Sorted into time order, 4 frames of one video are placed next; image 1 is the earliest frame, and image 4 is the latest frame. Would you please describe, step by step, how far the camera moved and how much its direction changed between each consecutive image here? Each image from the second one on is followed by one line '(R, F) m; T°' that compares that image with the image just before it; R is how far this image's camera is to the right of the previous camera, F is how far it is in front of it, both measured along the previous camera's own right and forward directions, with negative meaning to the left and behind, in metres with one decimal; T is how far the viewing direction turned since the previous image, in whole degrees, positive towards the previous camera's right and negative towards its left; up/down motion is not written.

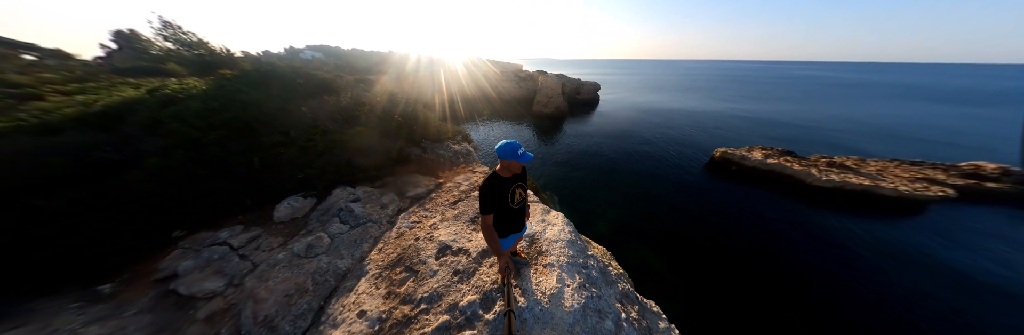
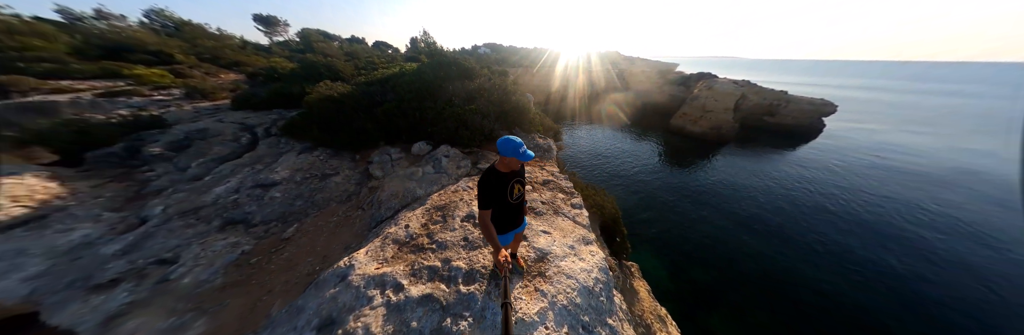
(+1.4, +0.5) m; -32°
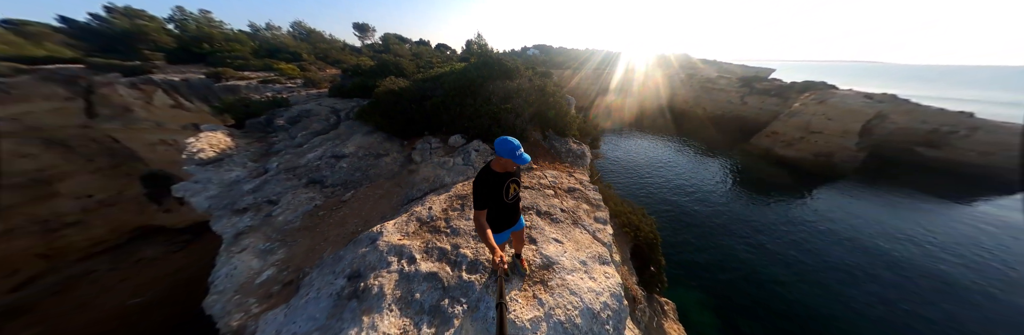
(+0.4, 0.0) m; -12°
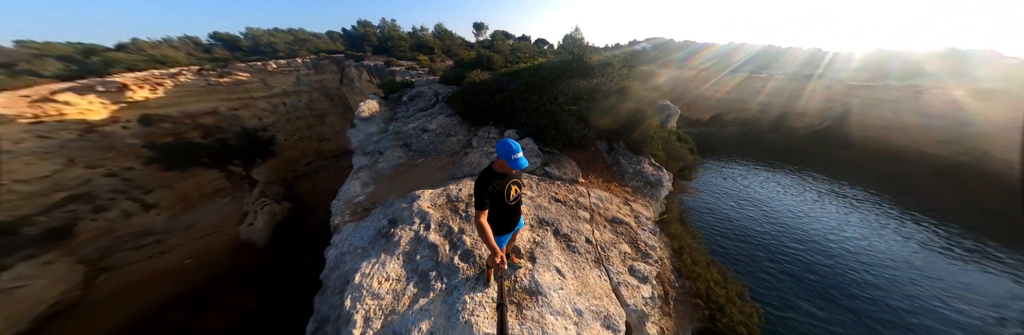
(+1.2, +0.5) m; -23°
